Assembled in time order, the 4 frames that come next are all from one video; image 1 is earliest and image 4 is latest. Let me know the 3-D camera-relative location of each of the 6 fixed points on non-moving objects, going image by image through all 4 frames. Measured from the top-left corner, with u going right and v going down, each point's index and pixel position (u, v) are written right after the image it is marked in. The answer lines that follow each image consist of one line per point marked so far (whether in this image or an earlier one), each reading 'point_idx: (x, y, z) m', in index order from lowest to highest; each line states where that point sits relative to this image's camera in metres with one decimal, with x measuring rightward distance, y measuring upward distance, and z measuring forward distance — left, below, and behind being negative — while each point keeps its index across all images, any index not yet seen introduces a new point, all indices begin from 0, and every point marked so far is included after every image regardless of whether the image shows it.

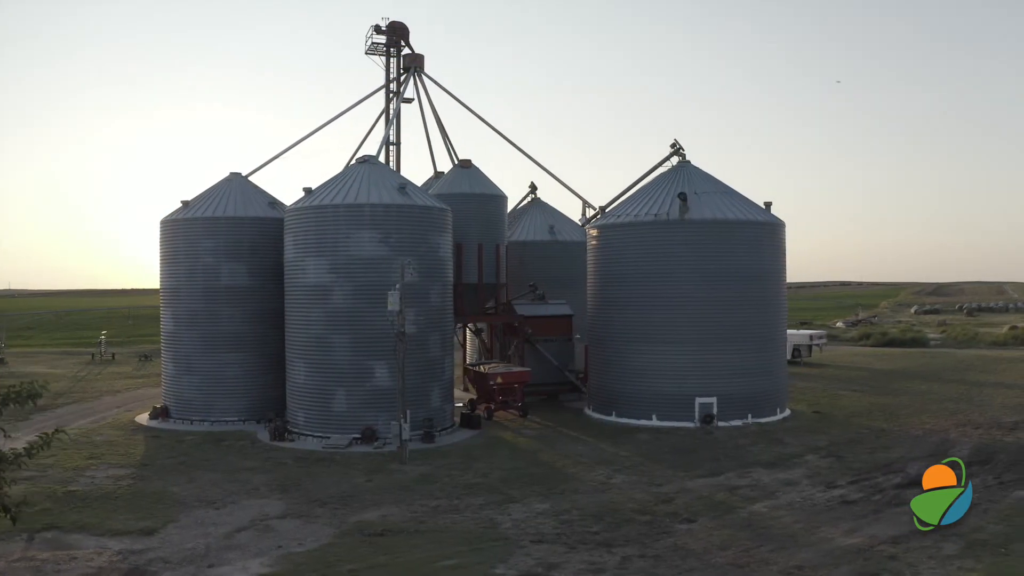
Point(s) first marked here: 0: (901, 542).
0: (+8.3, -5.5, +16.2) m
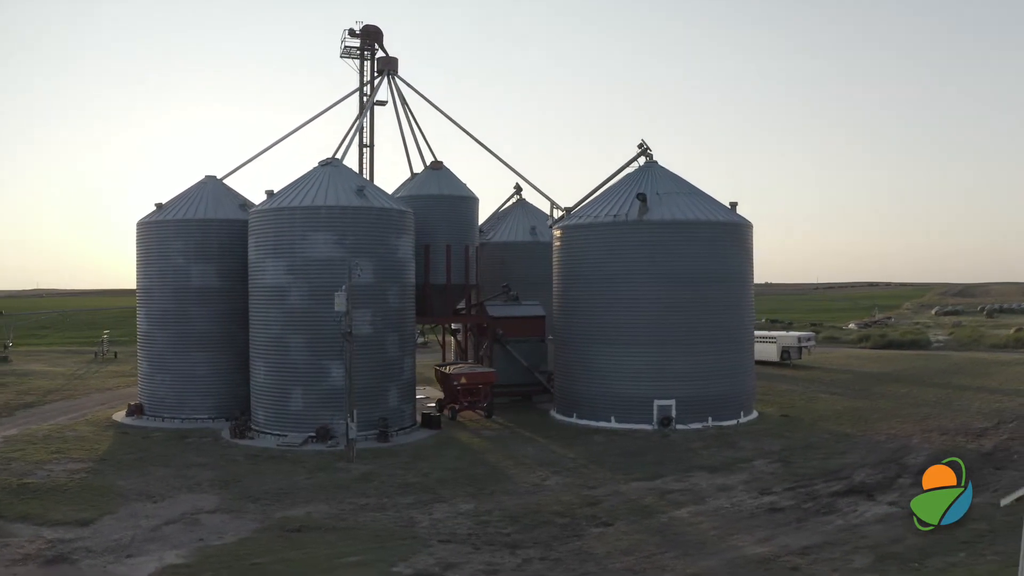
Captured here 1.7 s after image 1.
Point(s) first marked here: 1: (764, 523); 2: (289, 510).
0: (+6.1, -5.5, +15.9) m
1: (+5.8, -5.5, +17.9) m
2: (-5.8, -5.7, +19.8) m
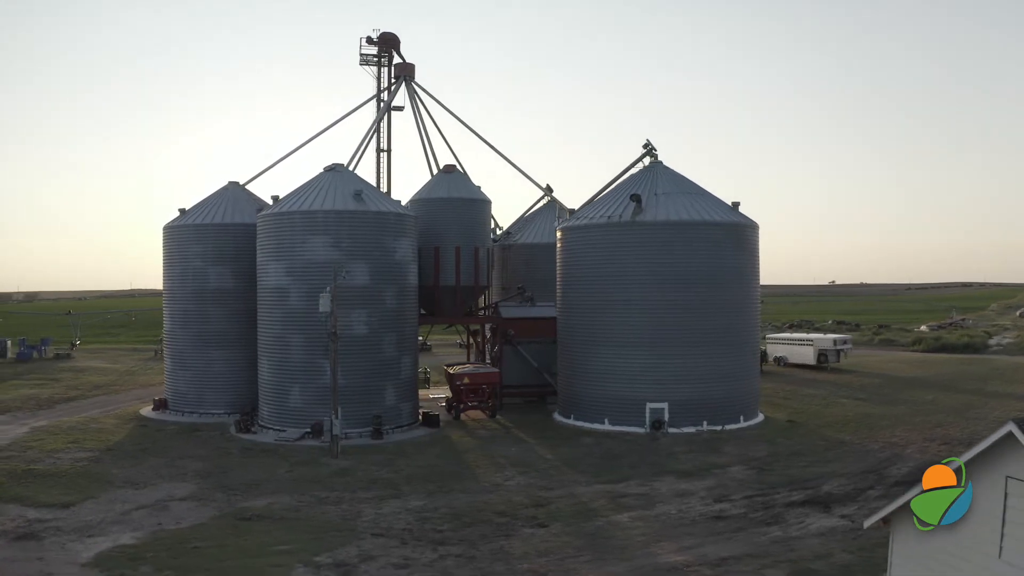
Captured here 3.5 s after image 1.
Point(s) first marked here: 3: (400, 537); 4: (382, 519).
0: (+4.2, -5.5, +15.3) m
1: (+4.2, -5.5, +17.4) m
2: (-7.0, -5.7, +20.8) m
3: (-2.6, -5.8, +17.8) m
4: (-3.2, -5.7, +19.1) m
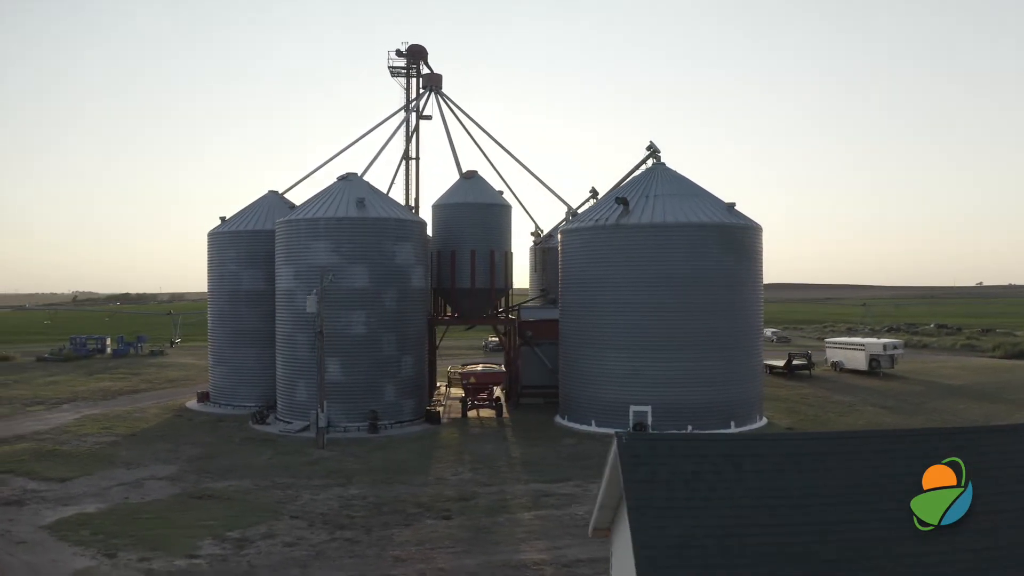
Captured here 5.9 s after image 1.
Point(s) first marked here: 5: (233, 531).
0: (+1.3, -5.4, +14.9) m
1: (+1.7, -5.4, +17.0) m
2: (-8.6, -5.7, +22.6) m
3: (-4.9, -5.7, +18.8) m
4: (-5.3, -5.7, +20.1) m
5: (-6.6, -5.9, +18.3) m
